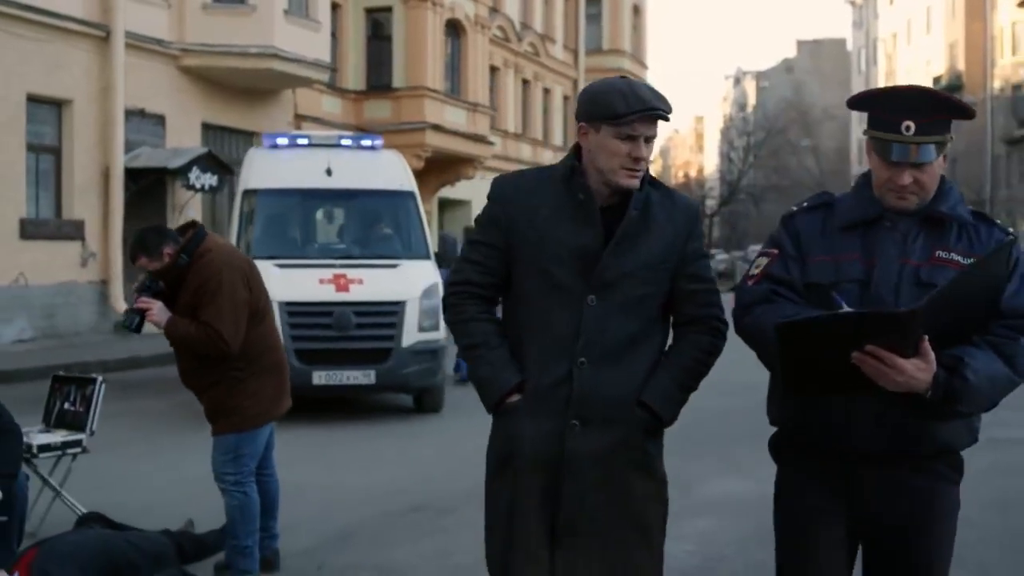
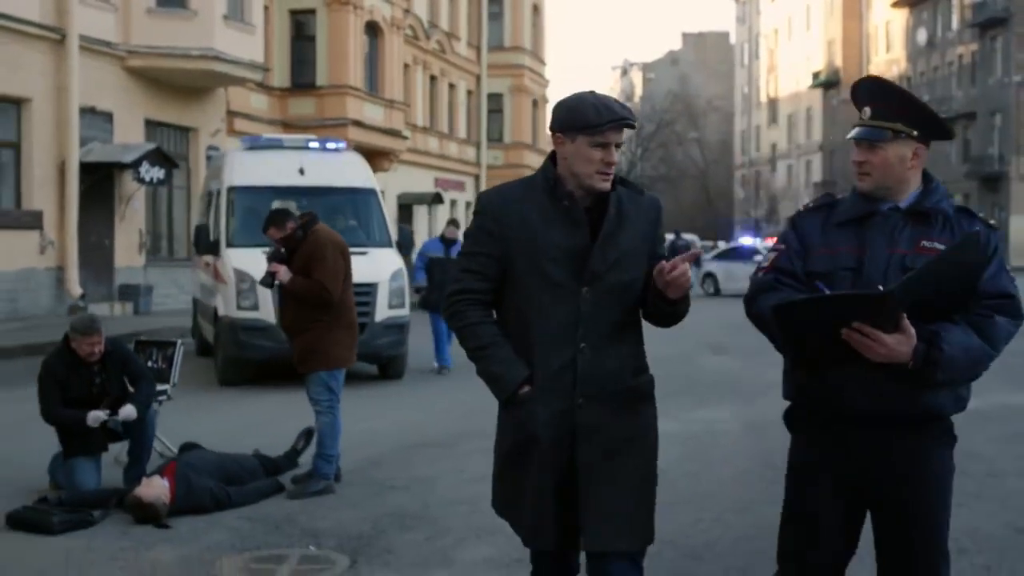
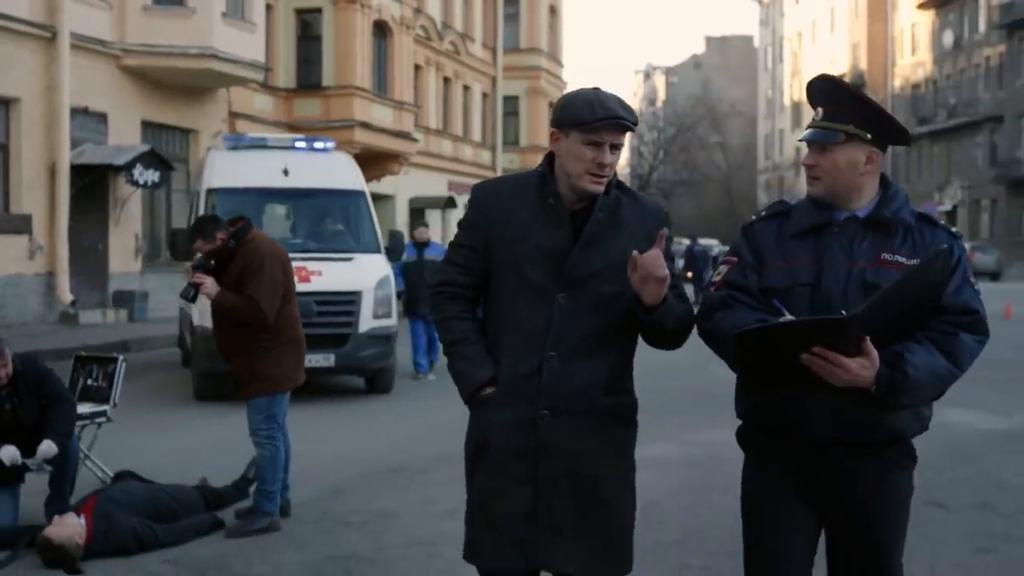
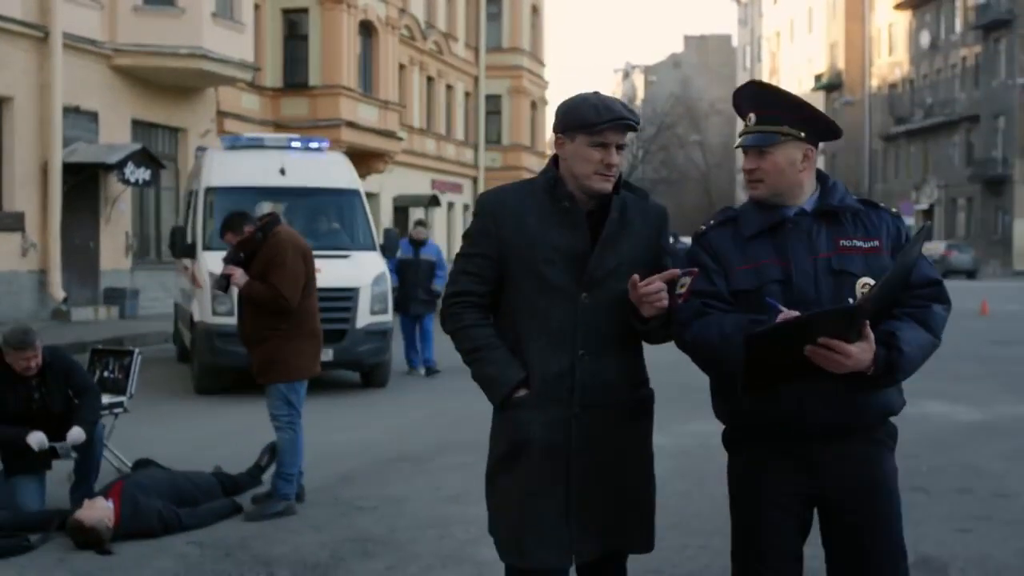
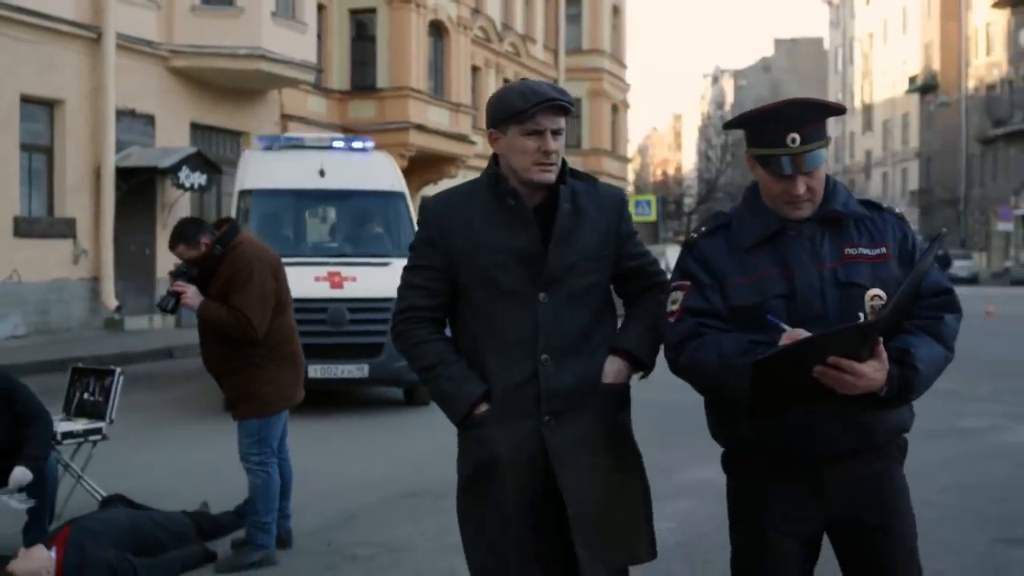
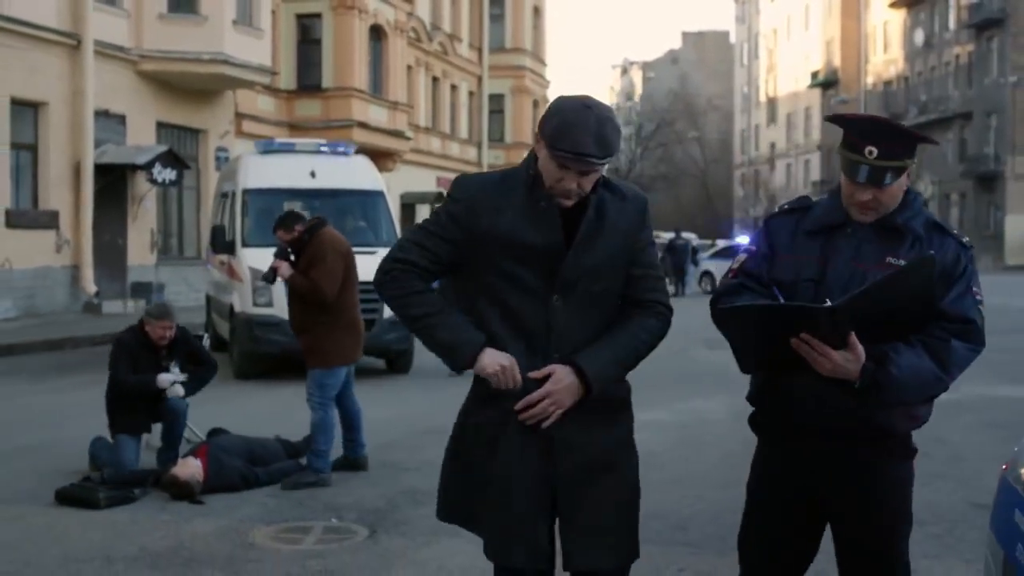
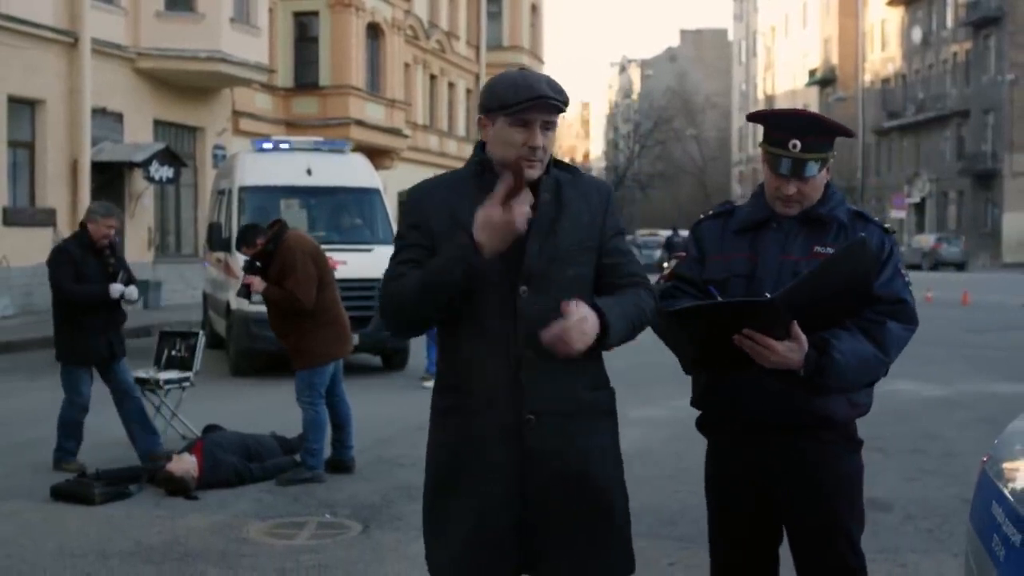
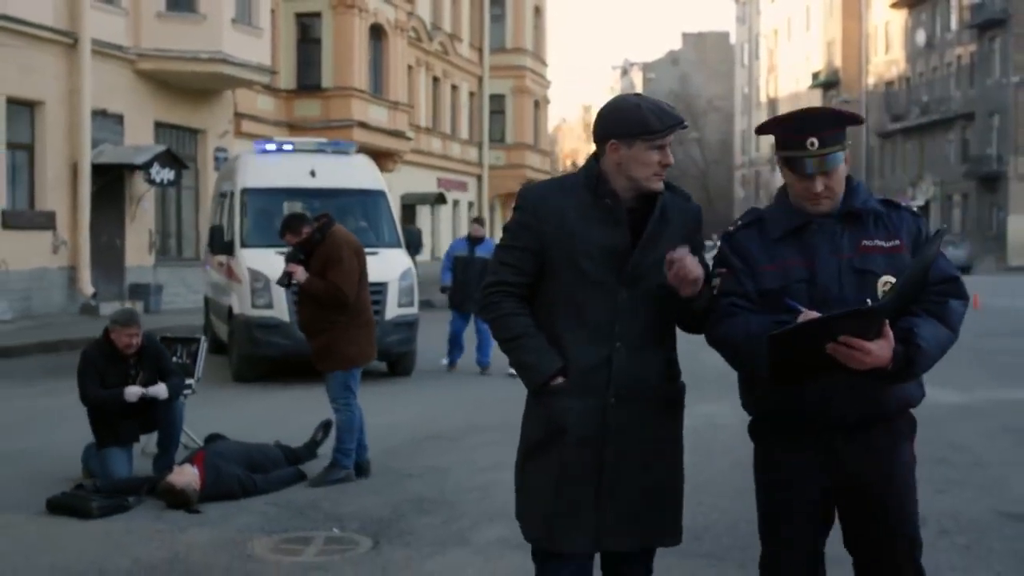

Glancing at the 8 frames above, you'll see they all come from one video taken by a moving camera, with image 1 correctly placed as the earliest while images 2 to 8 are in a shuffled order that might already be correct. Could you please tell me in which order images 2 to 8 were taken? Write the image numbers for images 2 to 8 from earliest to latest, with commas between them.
5, 3, 4, 2, 8, 6, 7
